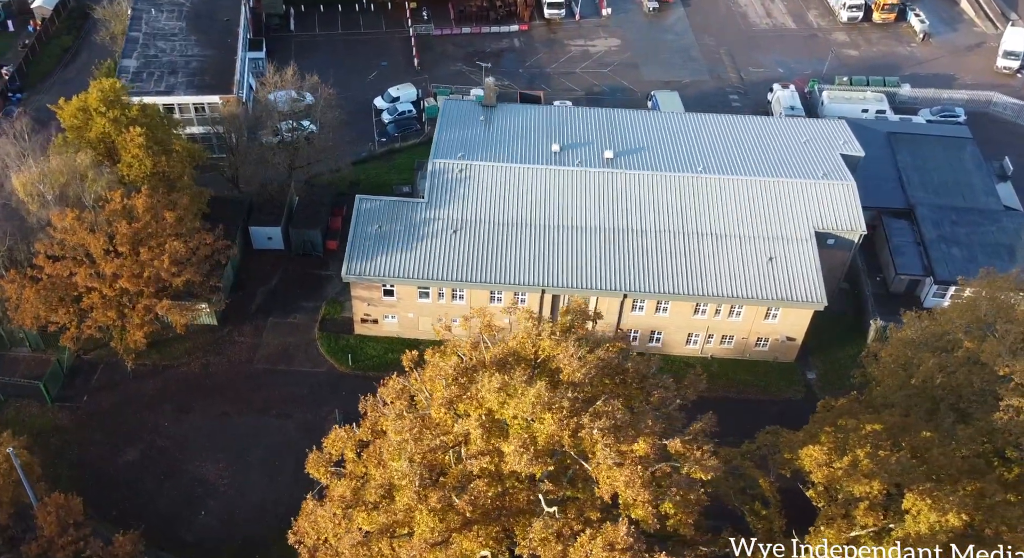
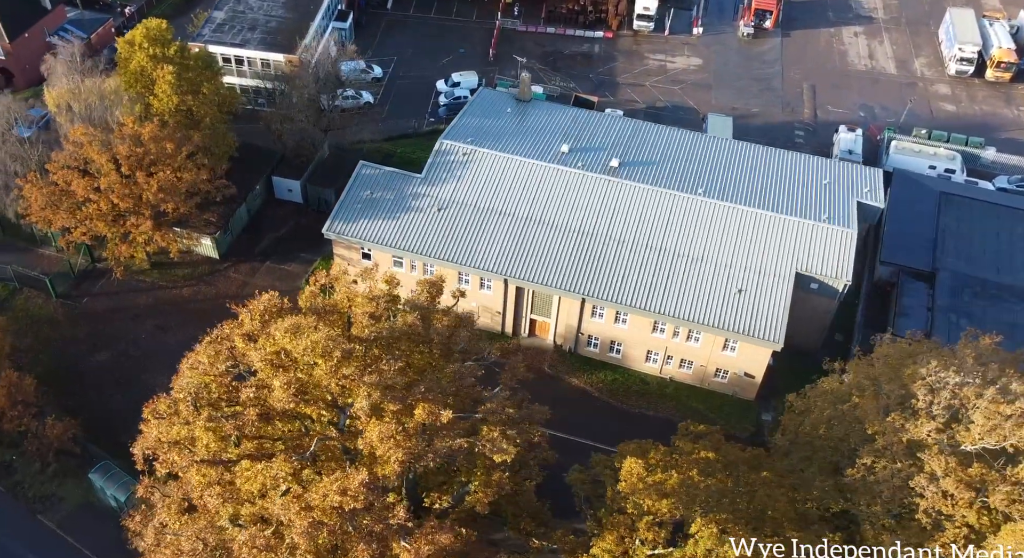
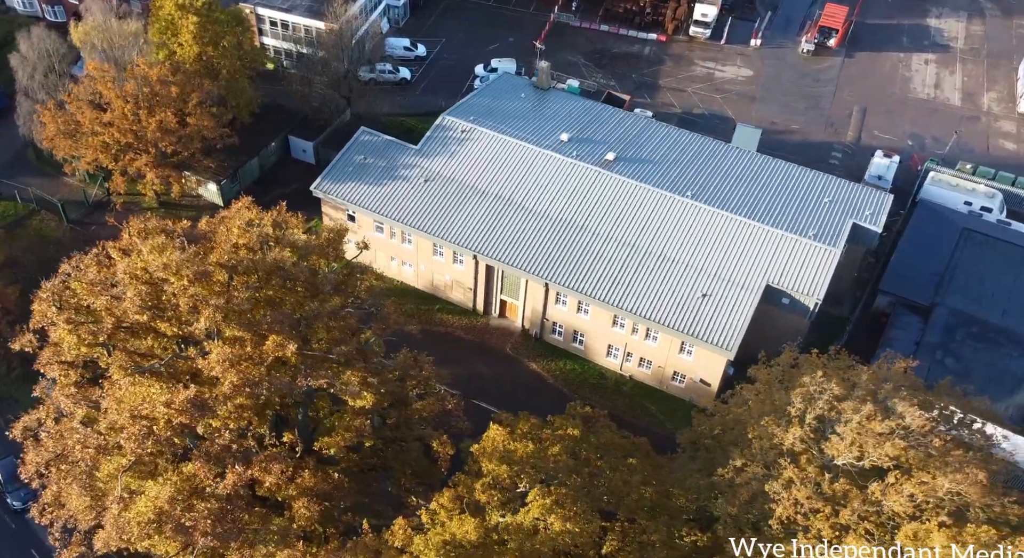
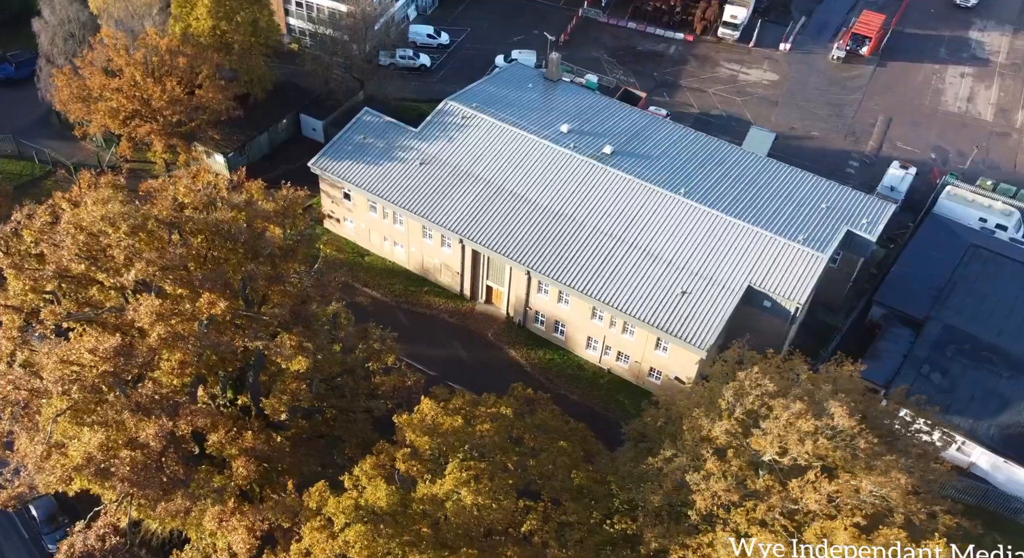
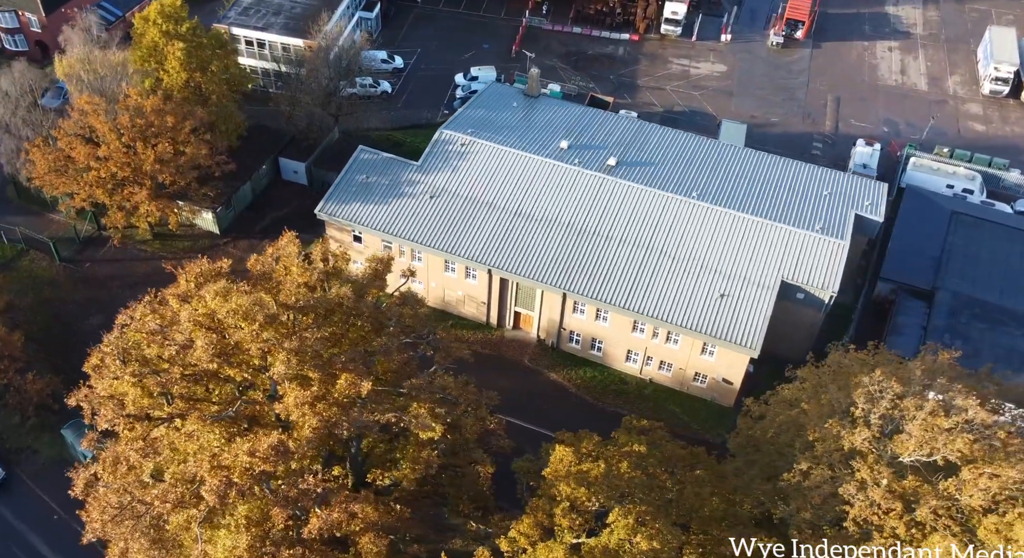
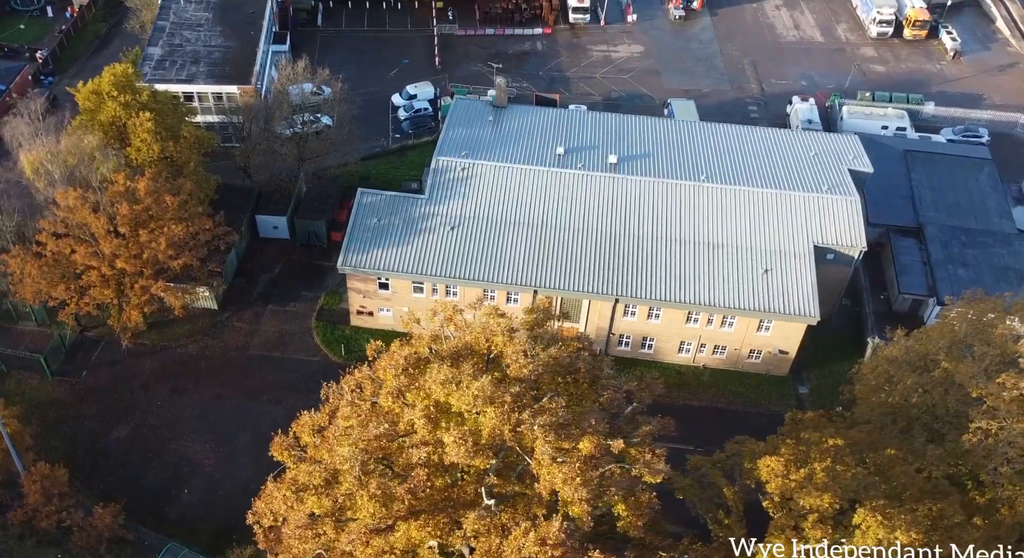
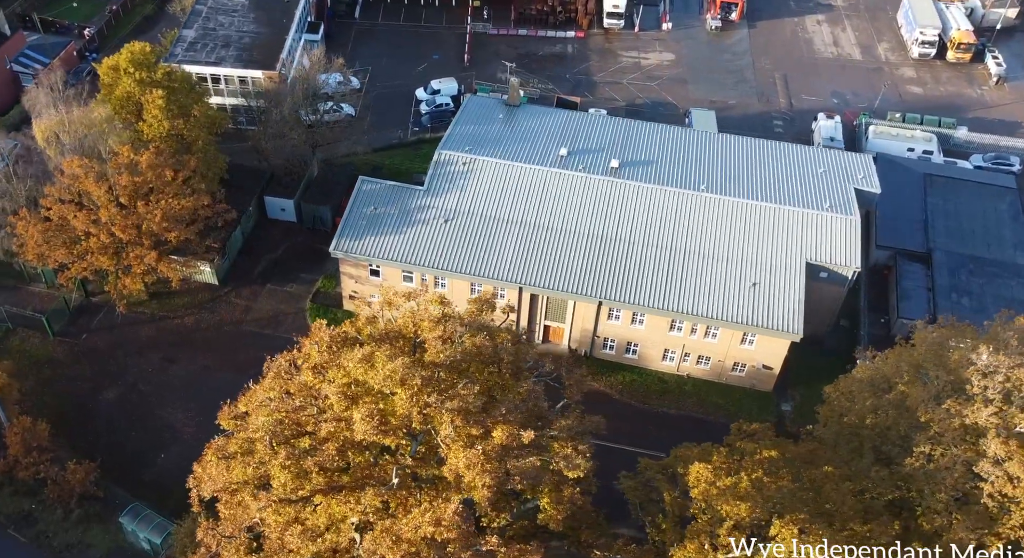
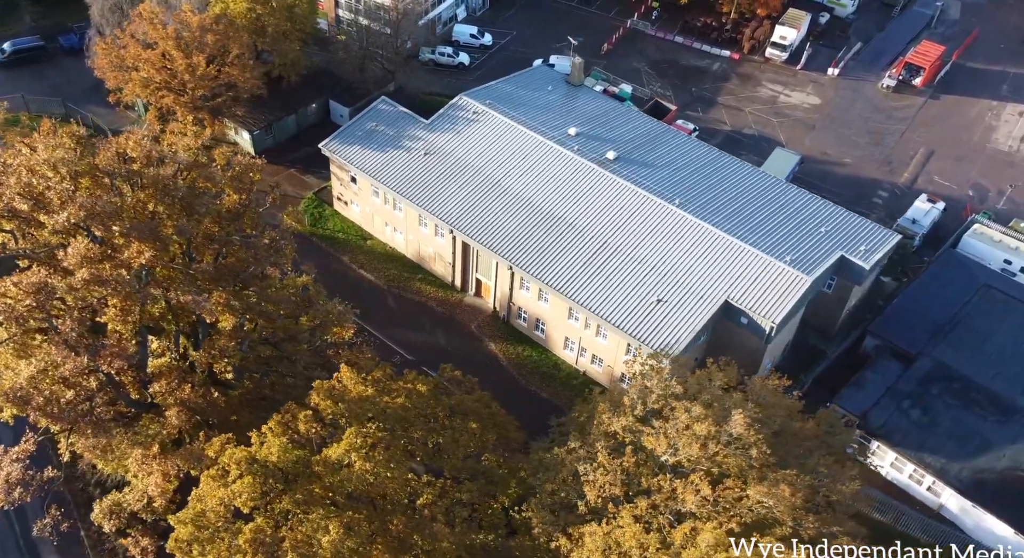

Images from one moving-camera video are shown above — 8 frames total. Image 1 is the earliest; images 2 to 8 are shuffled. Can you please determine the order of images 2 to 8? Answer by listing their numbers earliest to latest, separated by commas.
6, 7, 2, 5, 3, 4, 8
